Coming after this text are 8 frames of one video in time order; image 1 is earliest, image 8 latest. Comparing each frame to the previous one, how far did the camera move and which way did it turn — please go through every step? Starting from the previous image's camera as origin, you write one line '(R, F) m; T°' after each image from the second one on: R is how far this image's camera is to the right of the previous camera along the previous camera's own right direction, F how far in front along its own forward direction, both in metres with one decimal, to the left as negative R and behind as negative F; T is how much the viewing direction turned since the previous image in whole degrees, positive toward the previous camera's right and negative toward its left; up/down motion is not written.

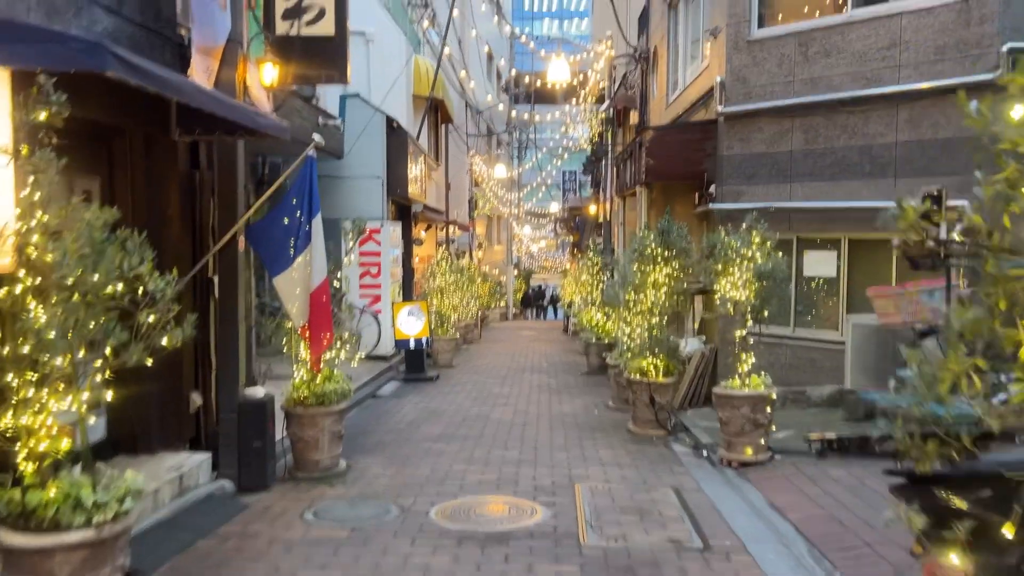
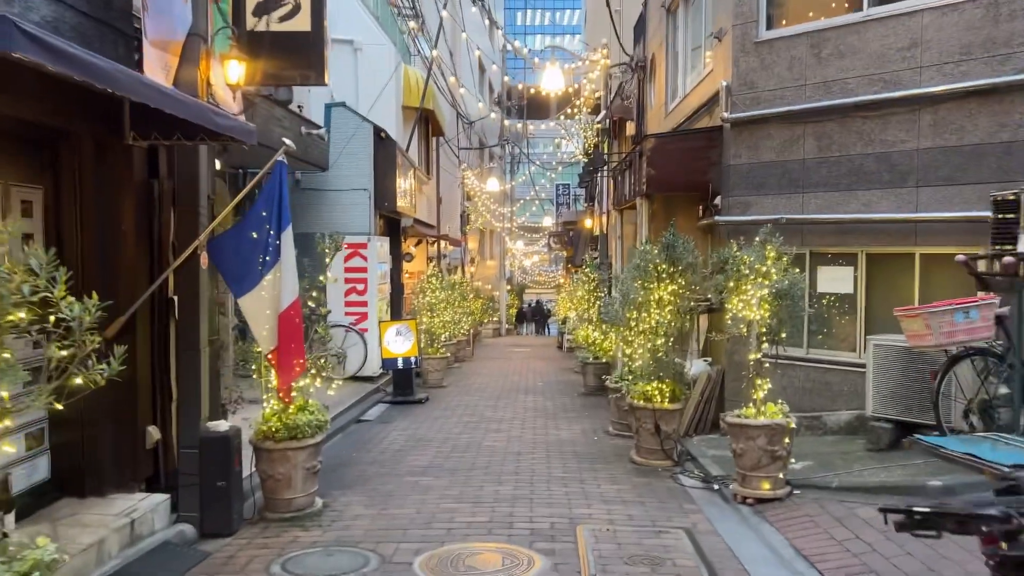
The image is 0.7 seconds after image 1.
(0.0, +0.7) m; +1°
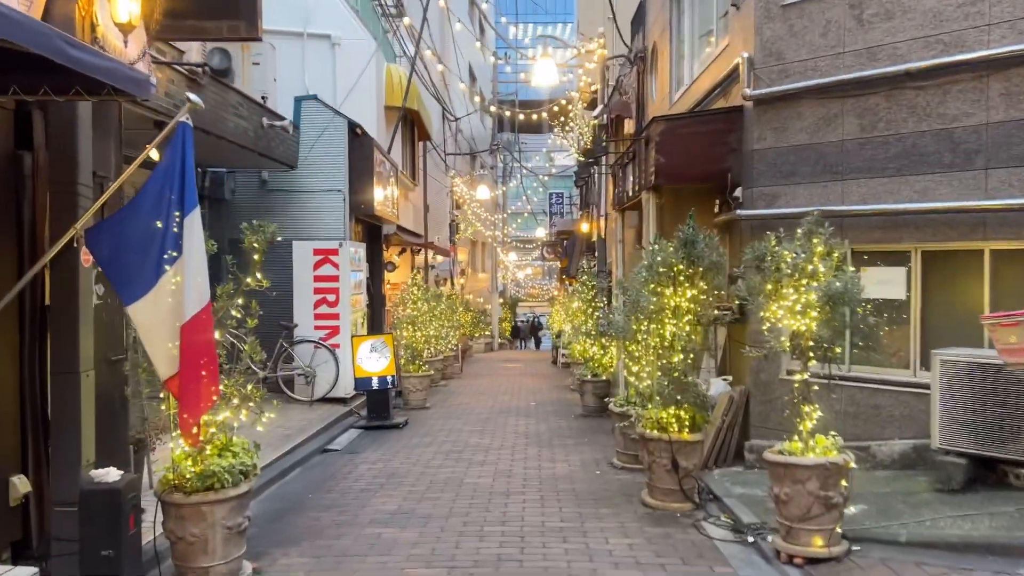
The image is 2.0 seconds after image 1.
(+0.1, +1.4) m; 0°
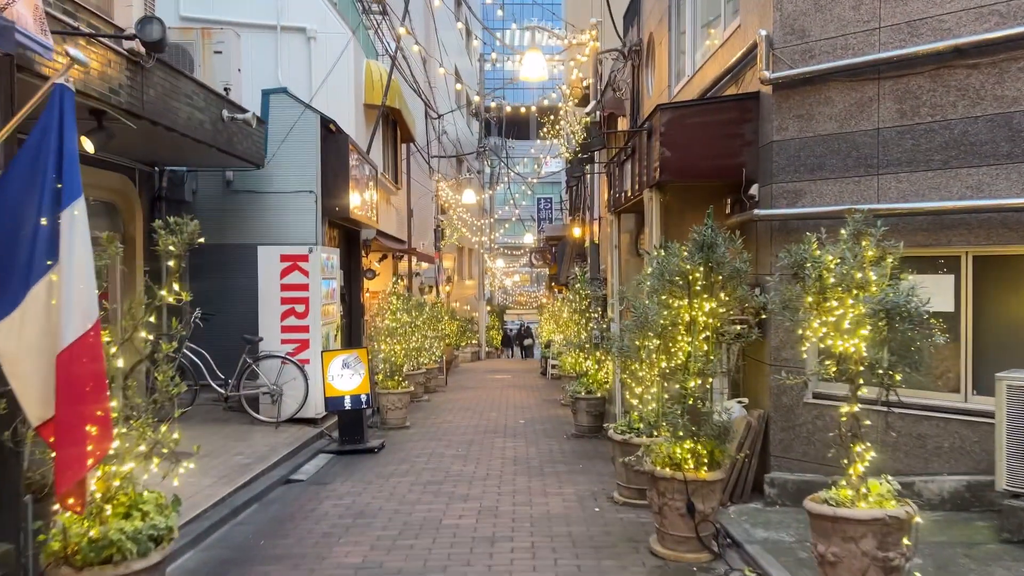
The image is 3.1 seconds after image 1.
(0.0, +1.0) m; +1°
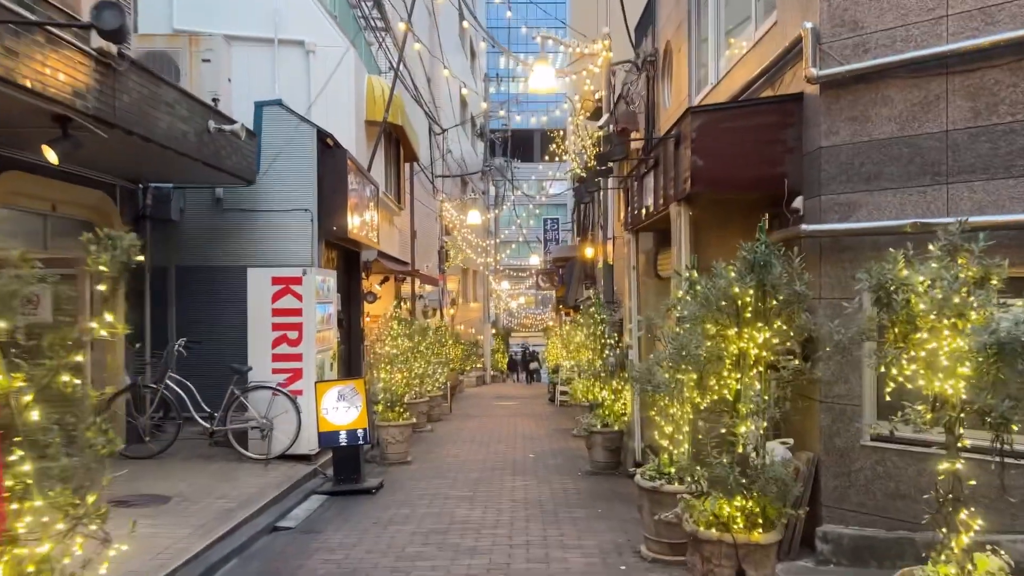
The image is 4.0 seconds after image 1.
(-0.1, +0.8) m; 0°
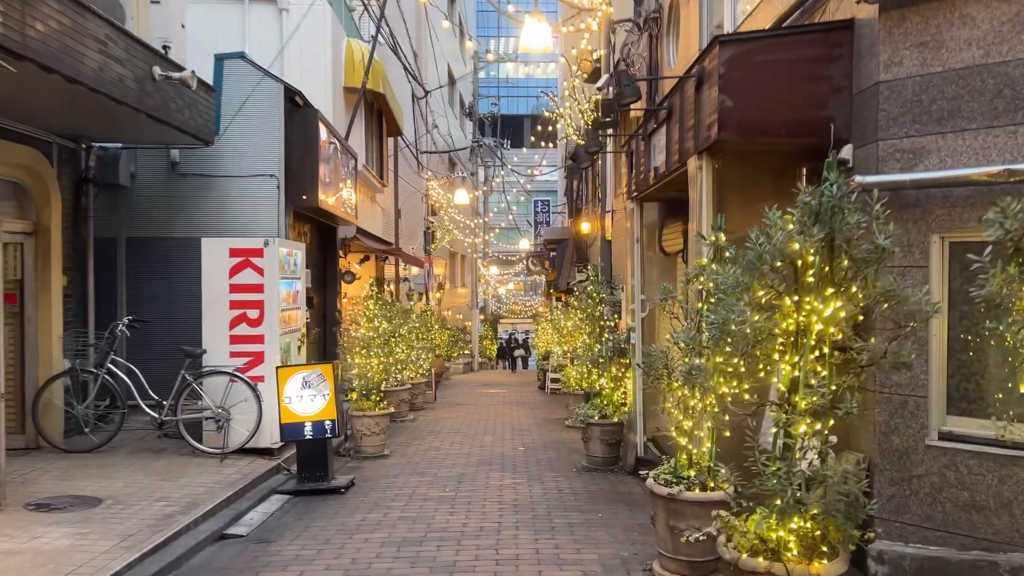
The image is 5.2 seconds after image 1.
(0.0, +1.1) m; +1°
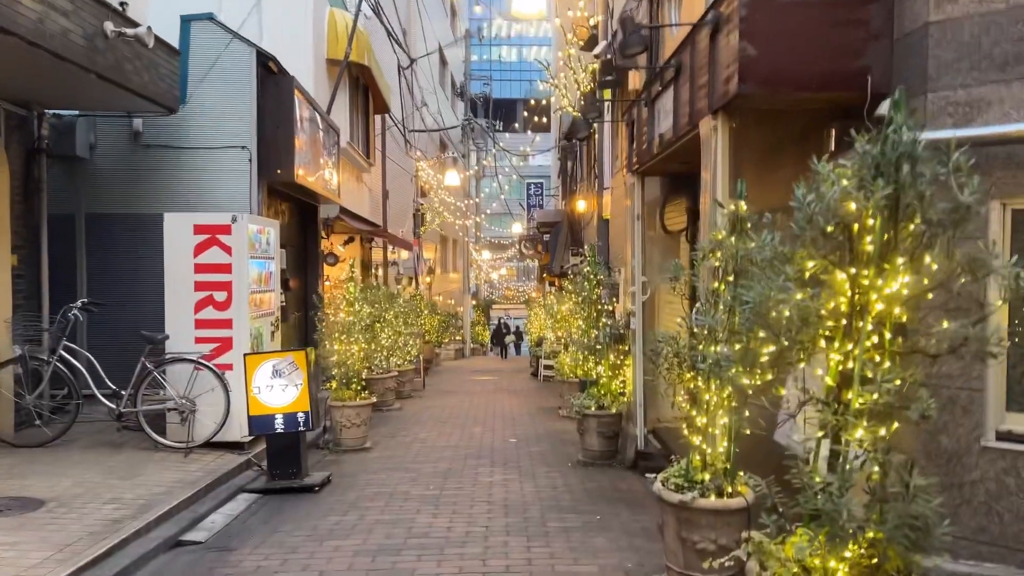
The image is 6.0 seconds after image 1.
(0.0, +0.7) m; +1°
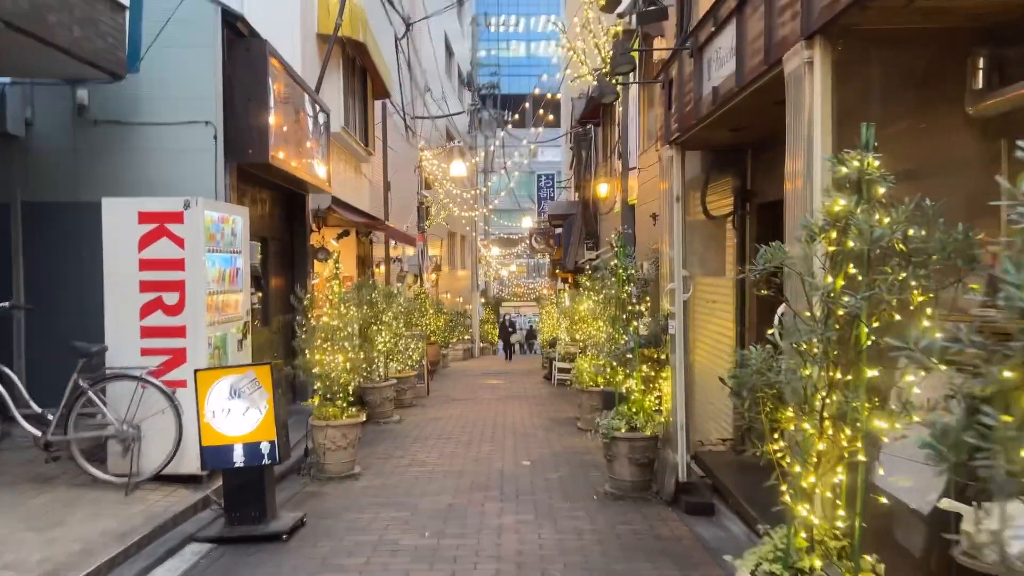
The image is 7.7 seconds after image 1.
(0.0, +1.5) m; -1°
